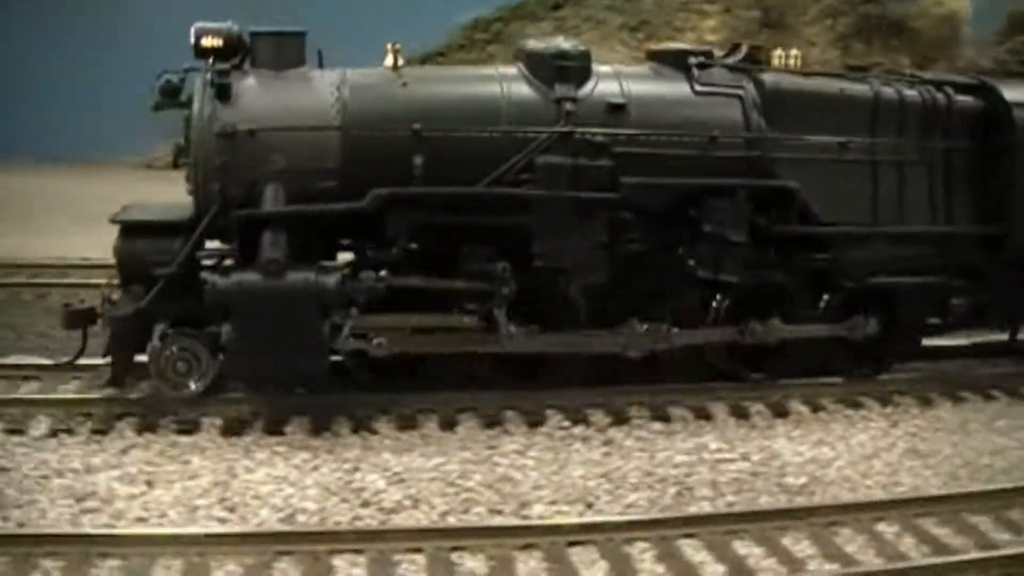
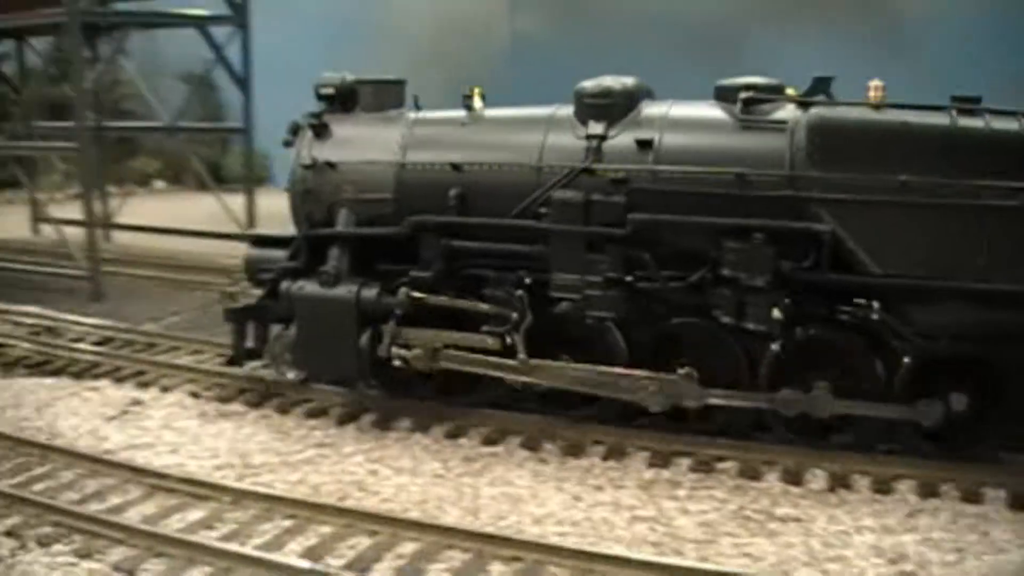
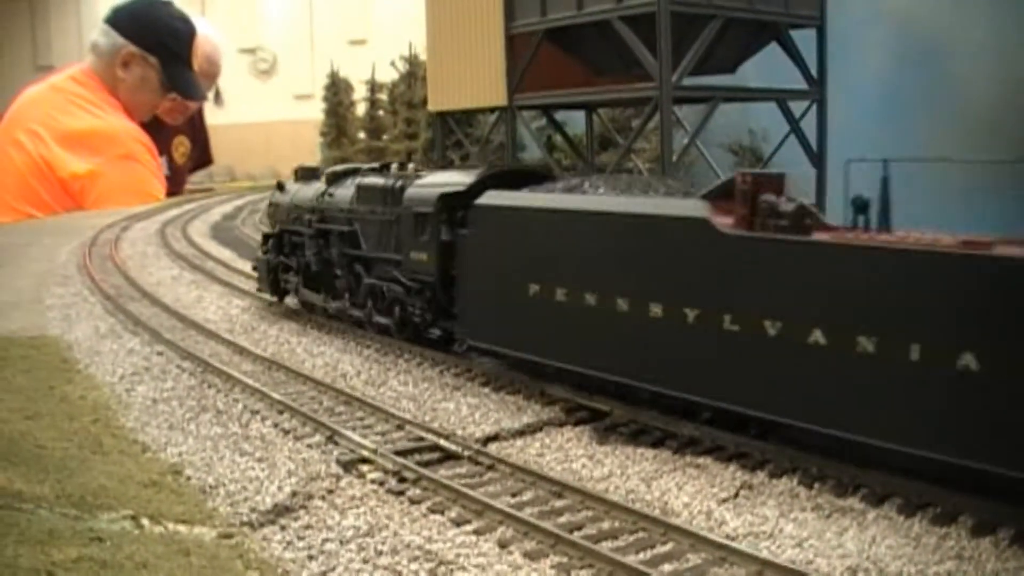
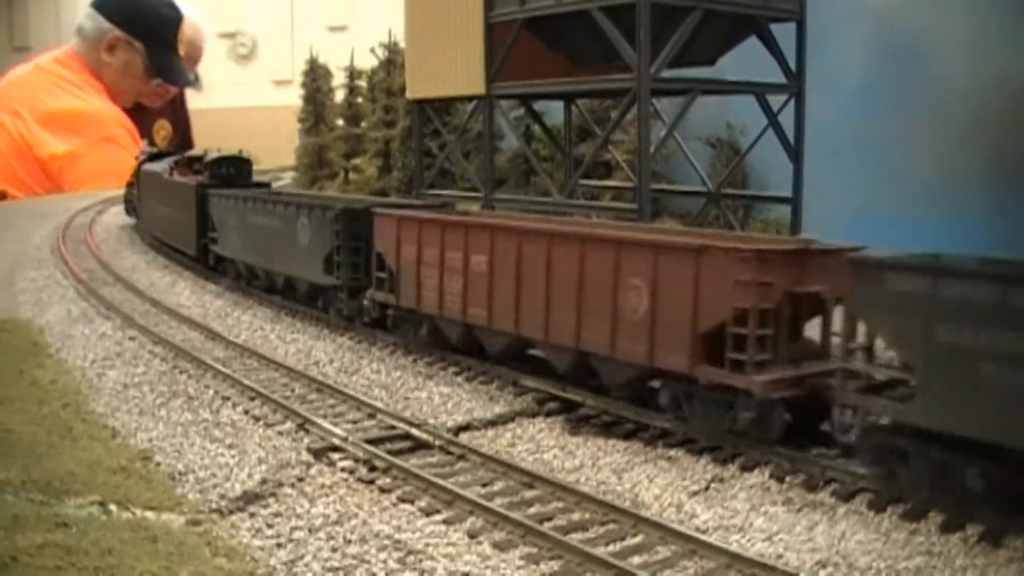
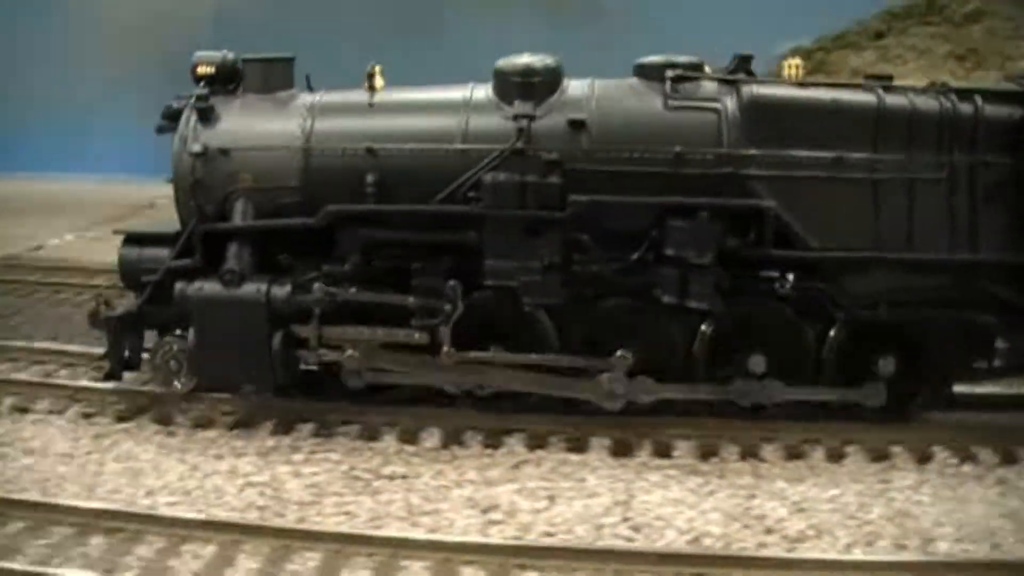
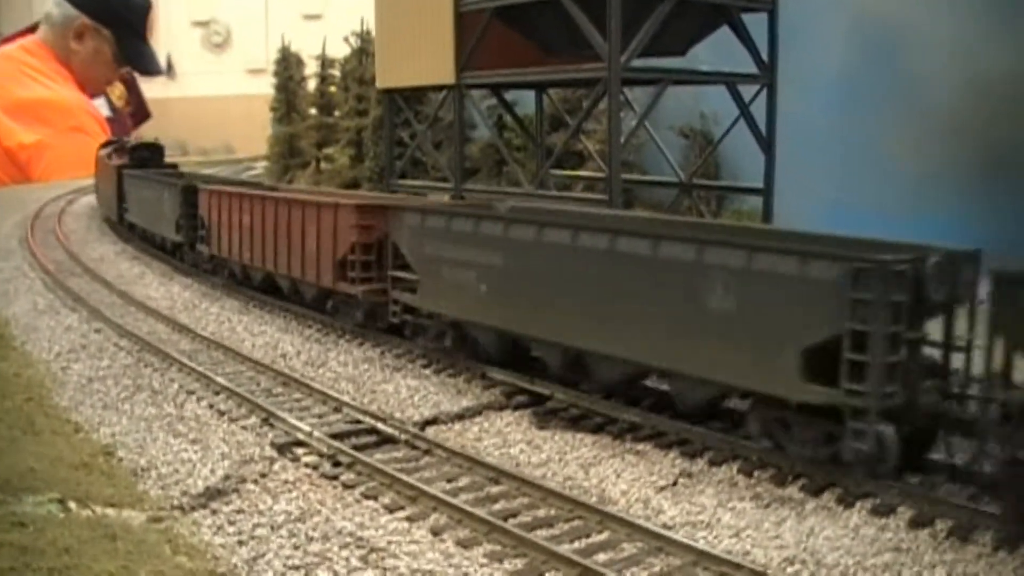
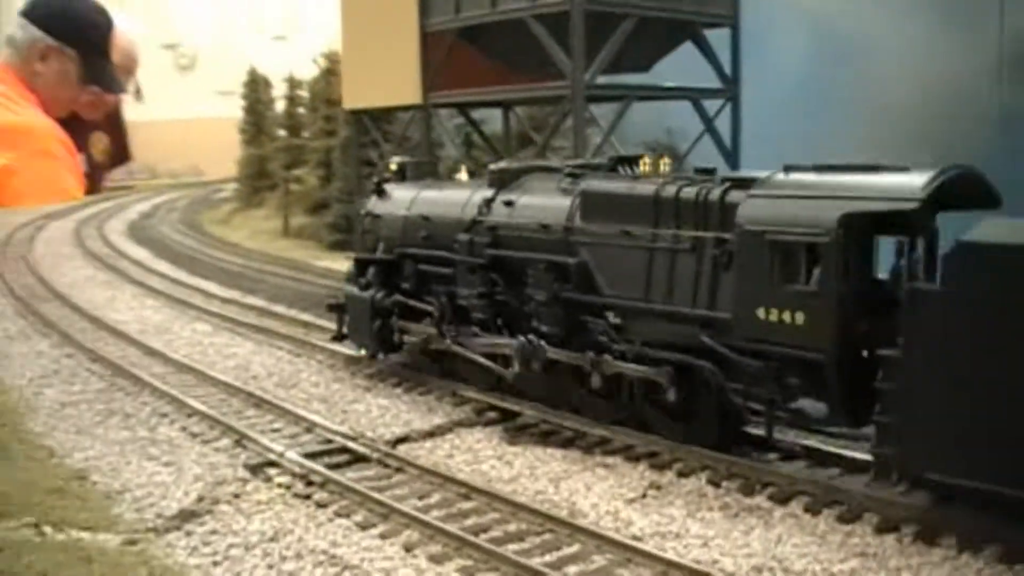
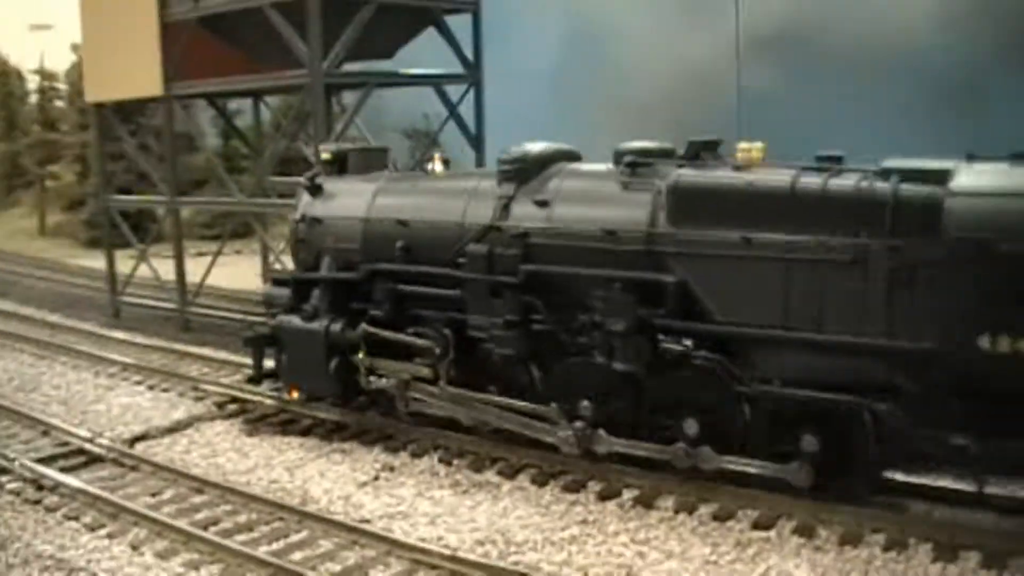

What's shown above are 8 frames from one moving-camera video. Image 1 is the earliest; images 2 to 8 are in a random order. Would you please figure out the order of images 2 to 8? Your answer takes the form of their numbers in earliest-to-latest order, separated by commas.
5, 2, 8, 7, 3, 4, 6
